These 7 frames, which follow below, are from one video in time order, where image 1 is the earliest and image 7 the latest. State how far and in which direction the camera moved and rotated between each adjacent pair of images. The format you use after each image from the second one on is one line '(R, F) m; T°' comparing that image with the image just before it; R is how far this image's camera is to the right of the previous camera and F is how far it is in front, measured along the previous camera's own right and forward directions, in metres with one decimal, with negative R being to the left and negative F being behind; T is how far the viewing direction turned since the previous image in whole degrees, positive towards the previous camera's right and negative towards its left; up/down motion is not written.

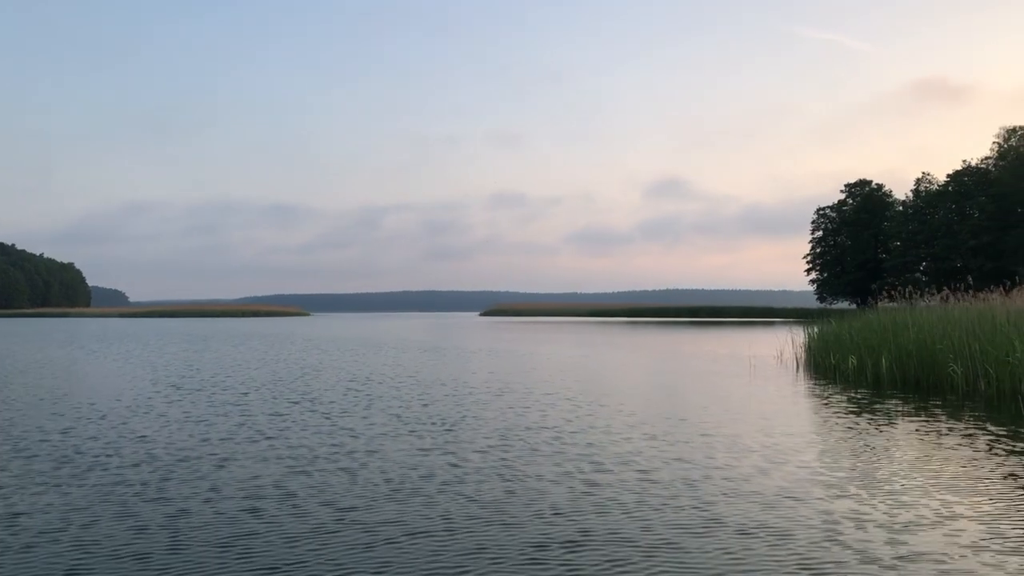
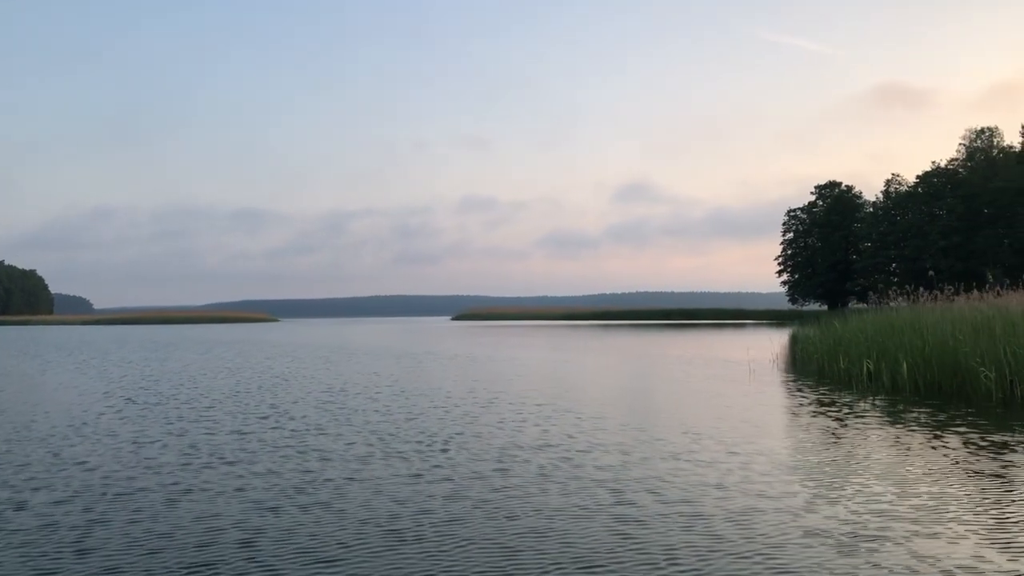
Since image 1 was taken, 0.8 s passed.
(-0.2, +0.8) m; +2°
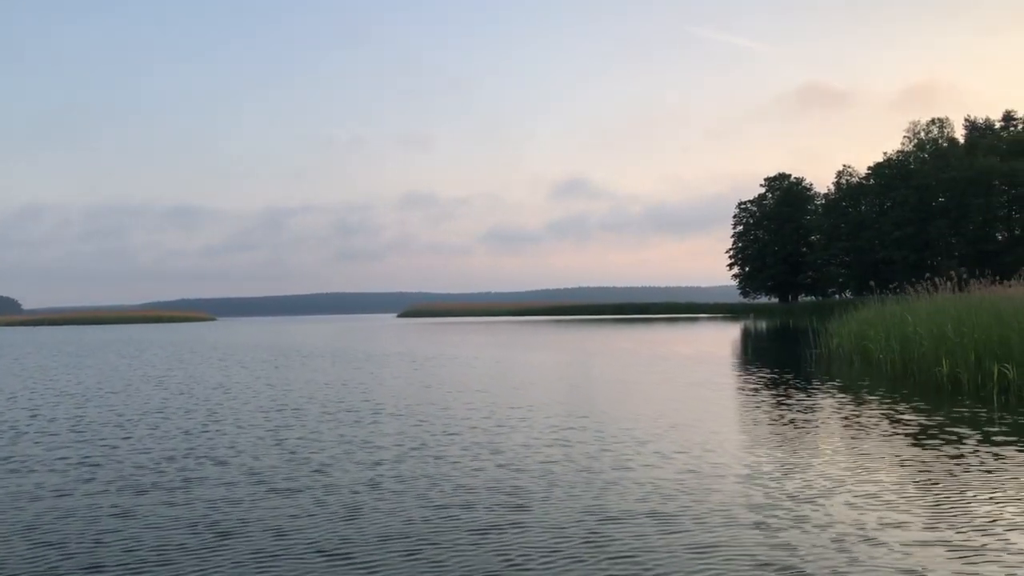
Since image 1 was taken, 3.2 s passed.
(-0.6, +2.4) m; +4°
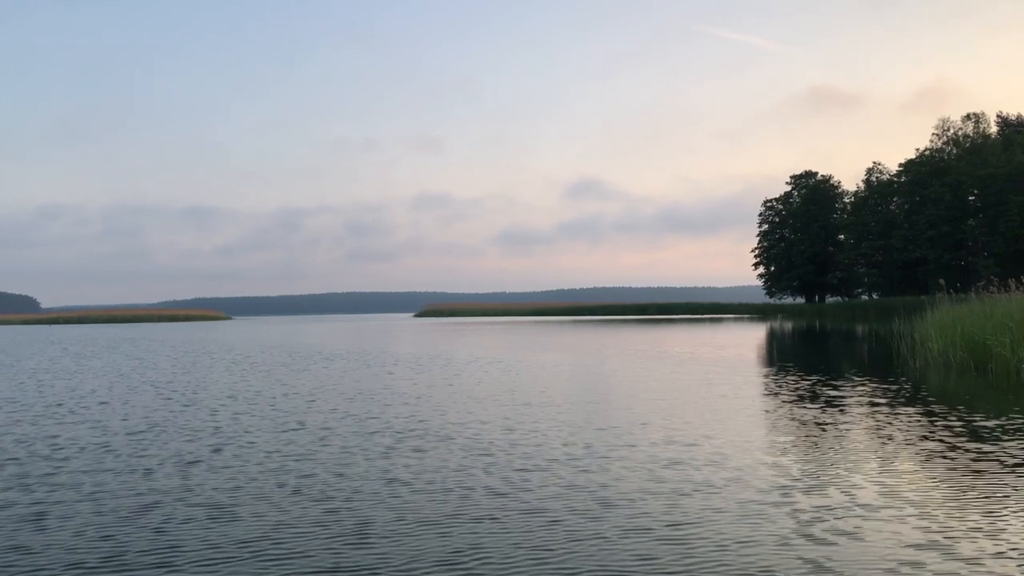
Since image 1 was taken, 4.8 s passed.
(-0.5, +1.7) m; -1°
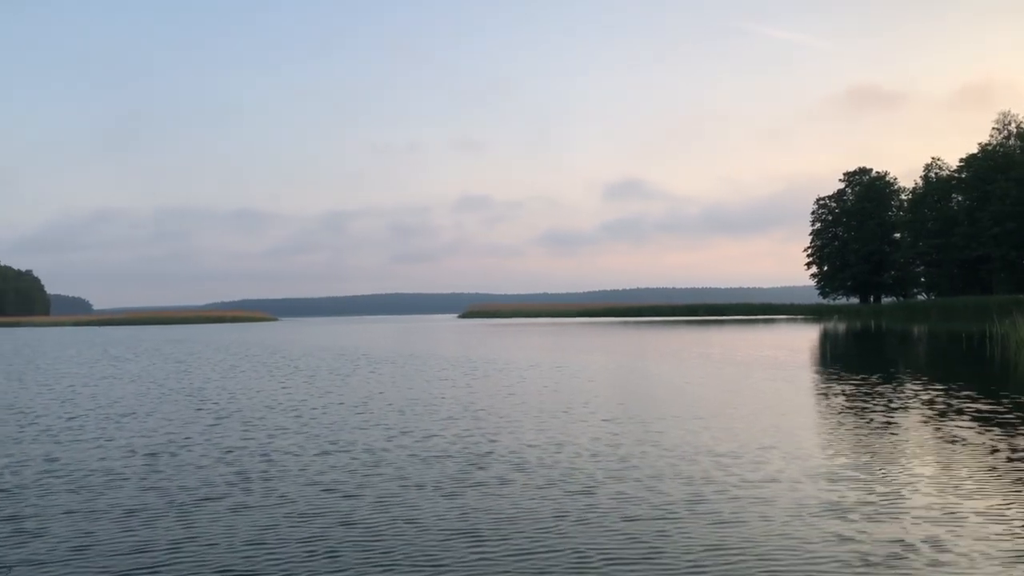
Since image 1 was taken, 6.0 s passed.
(-0.4, +1.5) m; -3°
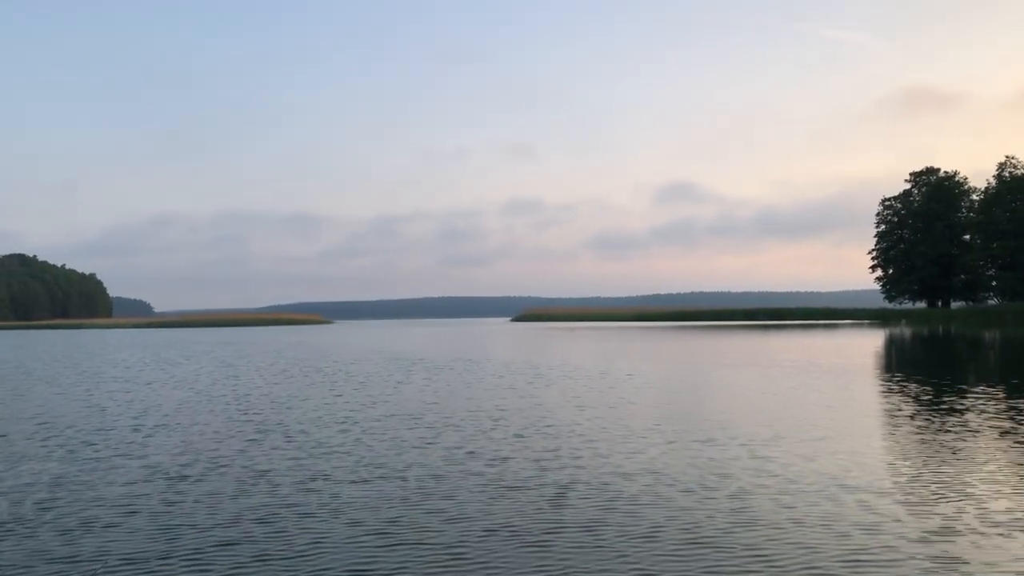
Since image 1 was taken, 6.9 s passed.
(-0.2, +1.1) m; -3°
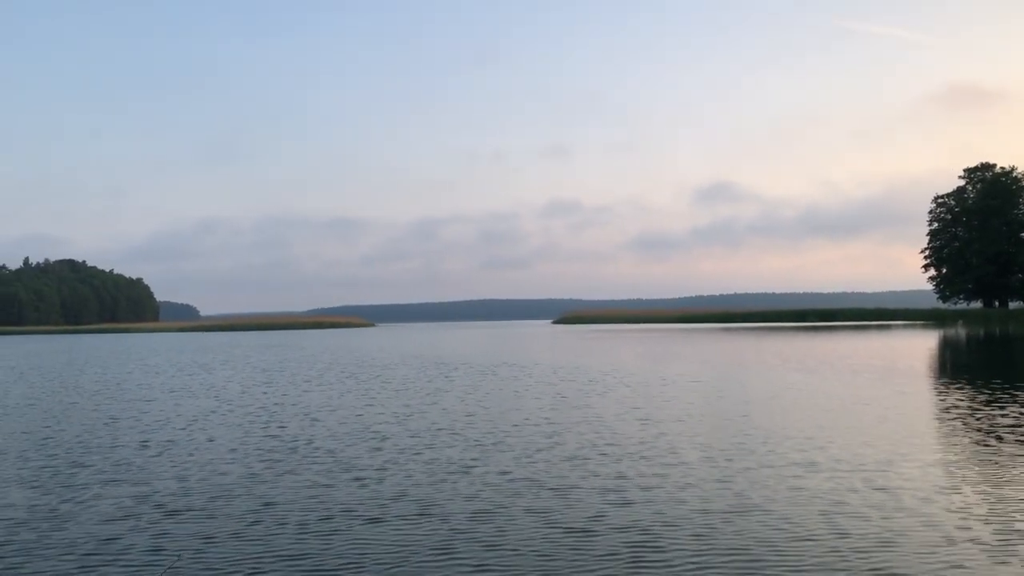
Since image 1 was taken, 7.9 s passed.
(-0.2, +0.9) m; -3°
